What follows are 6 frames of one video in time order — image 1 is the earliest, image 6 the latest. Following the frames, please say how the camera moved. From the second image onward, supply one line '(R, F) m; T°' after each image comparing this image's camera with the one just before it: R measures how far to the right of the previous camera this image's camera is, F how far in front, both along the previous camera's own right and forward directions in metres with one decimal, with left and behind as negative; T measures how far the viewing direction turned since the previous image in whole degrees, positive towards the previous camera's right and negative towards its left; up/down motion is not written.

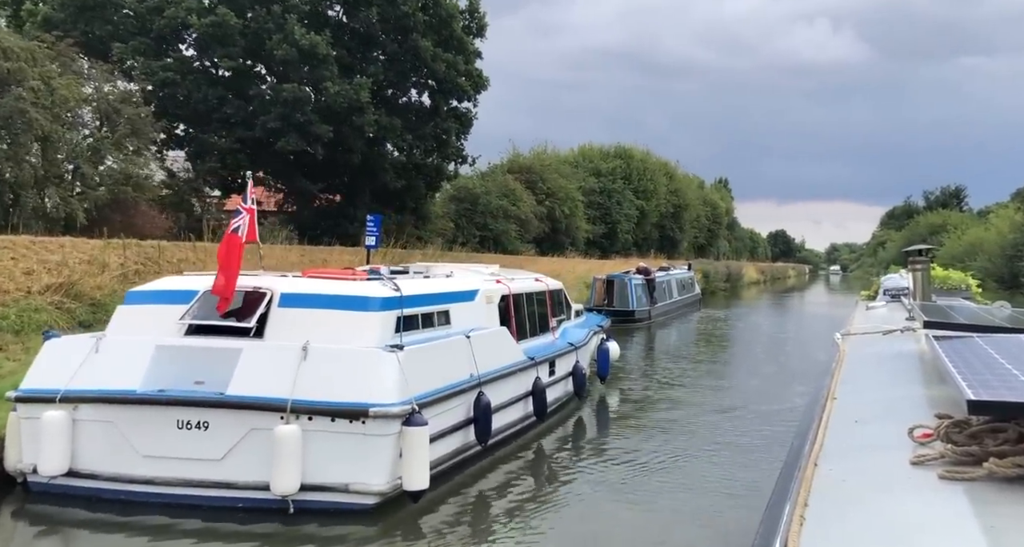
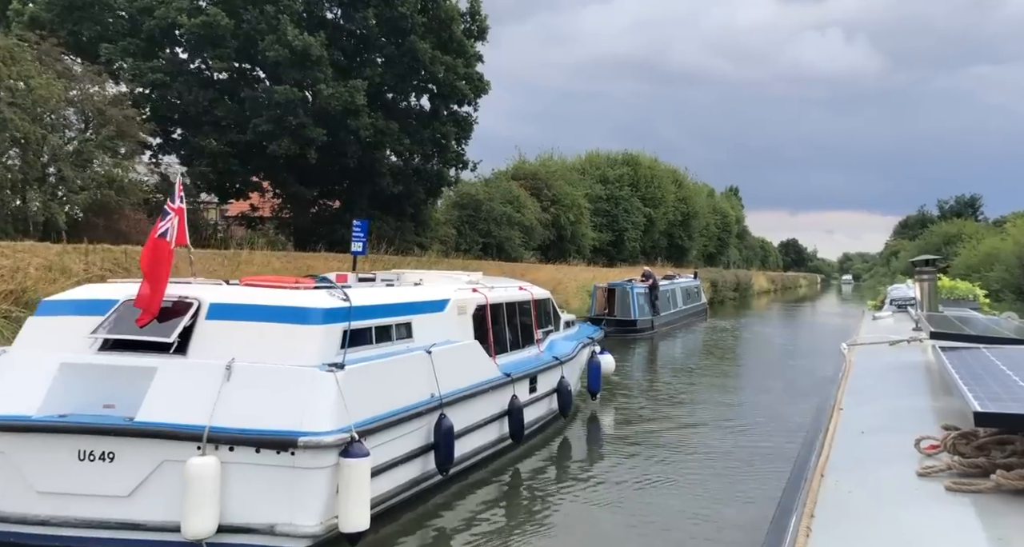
(+0.3, +0.7) m; -1°
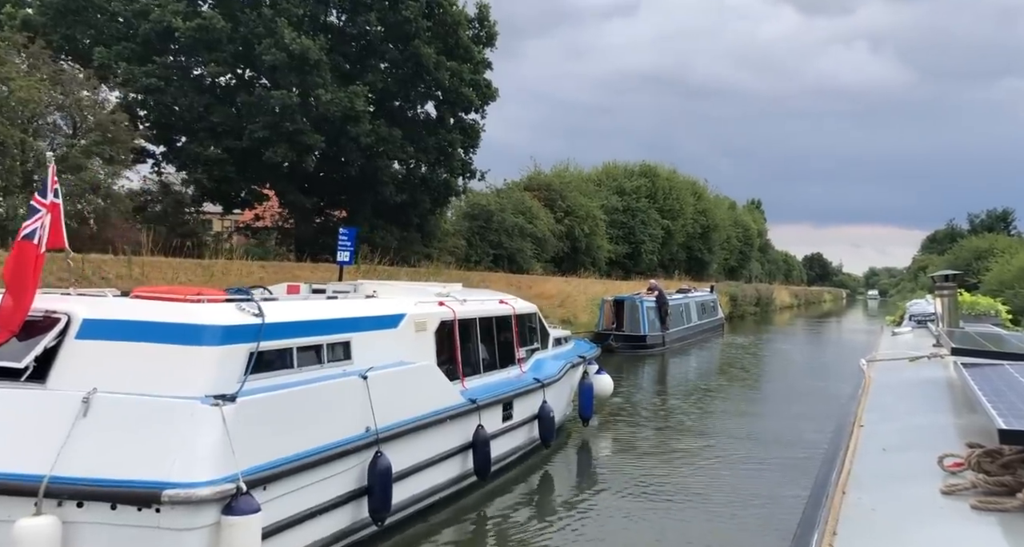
(+0.4, +1.0) m; -1°
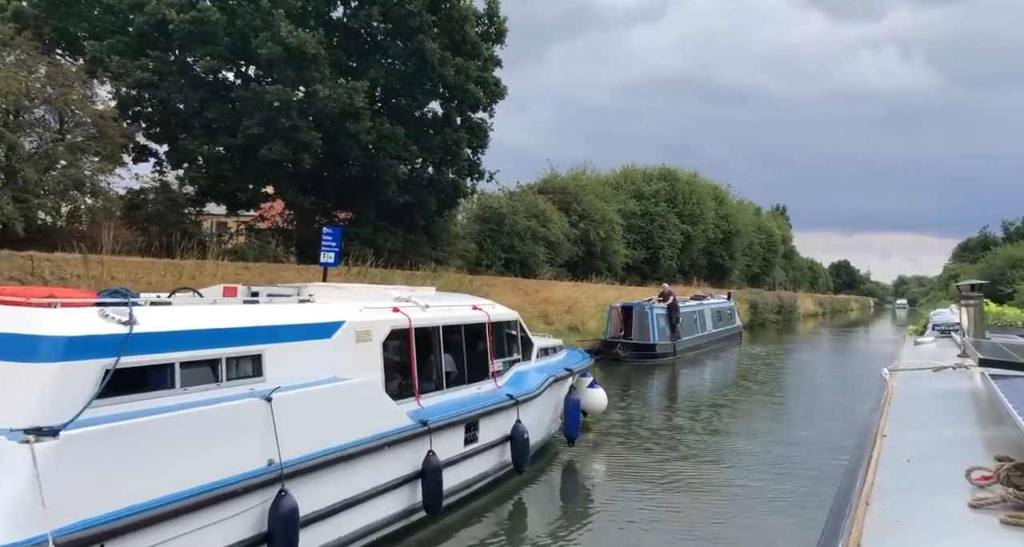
(+0.4, +1.0) m; -1°
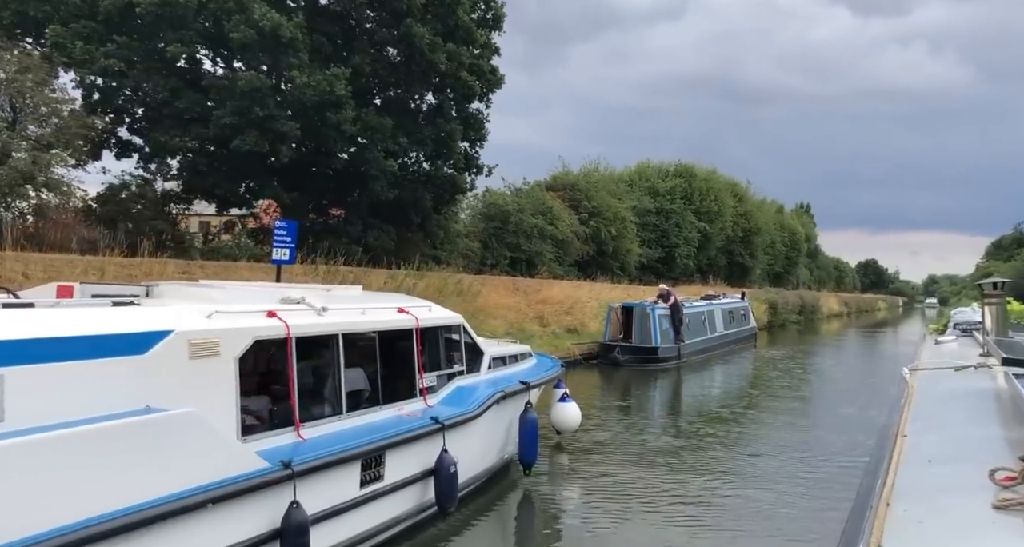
(+0.7, +1.5) m; -1°
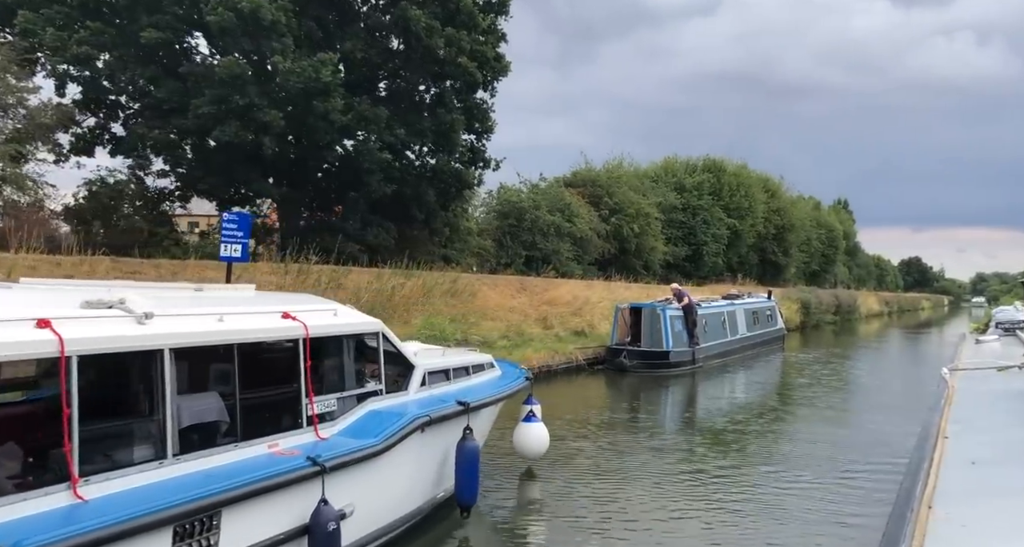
(+0.7, +1.6) m; -2°
